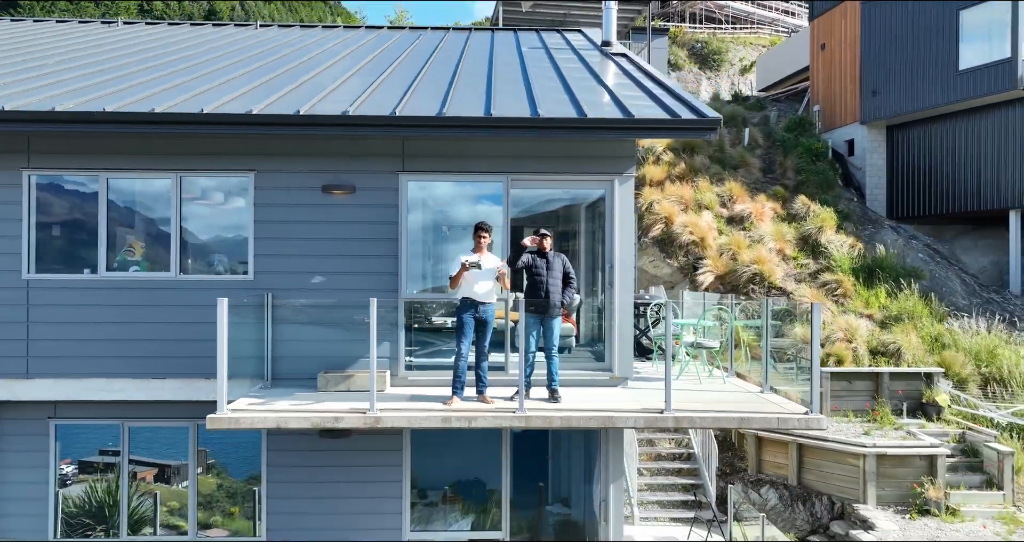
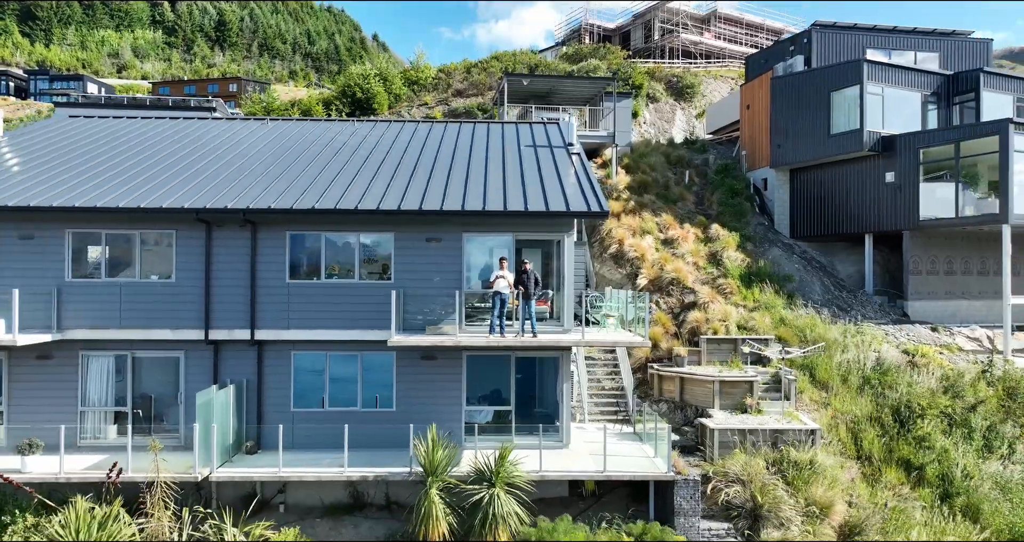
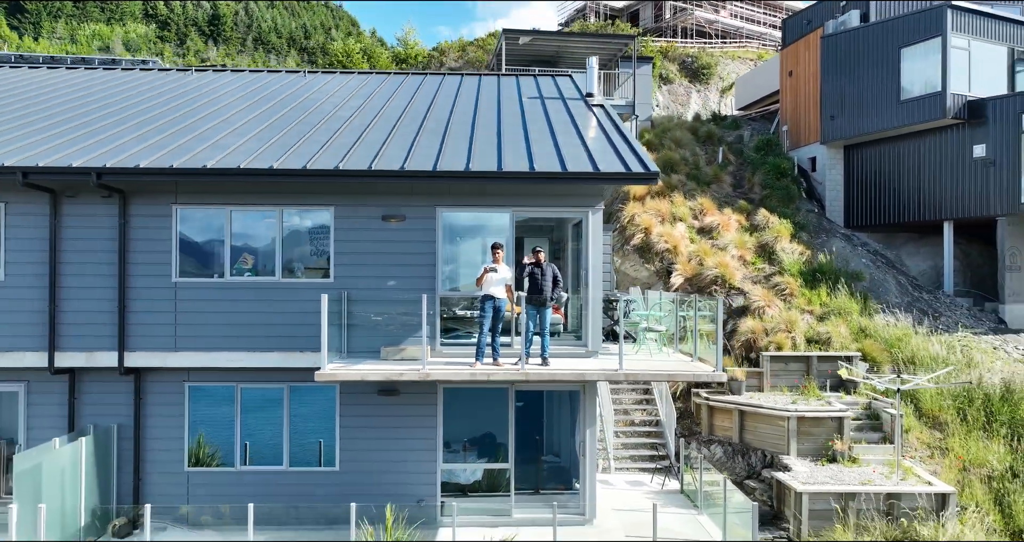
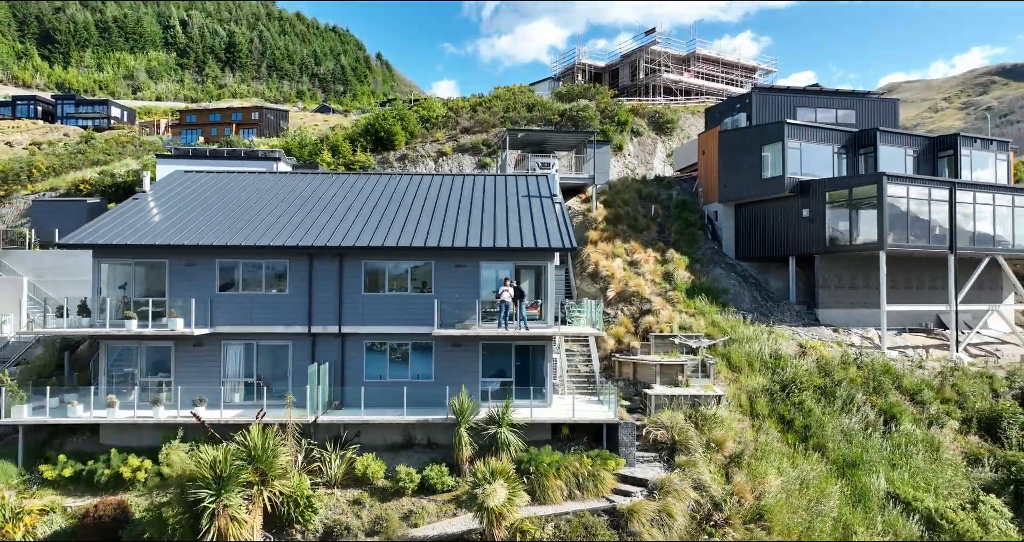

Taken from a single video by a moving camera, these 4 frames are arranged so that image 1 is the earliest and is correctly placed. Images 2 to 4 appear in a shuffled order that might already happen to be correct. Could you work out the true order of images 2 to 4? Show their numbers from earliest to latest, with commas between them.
3, 2, 4
